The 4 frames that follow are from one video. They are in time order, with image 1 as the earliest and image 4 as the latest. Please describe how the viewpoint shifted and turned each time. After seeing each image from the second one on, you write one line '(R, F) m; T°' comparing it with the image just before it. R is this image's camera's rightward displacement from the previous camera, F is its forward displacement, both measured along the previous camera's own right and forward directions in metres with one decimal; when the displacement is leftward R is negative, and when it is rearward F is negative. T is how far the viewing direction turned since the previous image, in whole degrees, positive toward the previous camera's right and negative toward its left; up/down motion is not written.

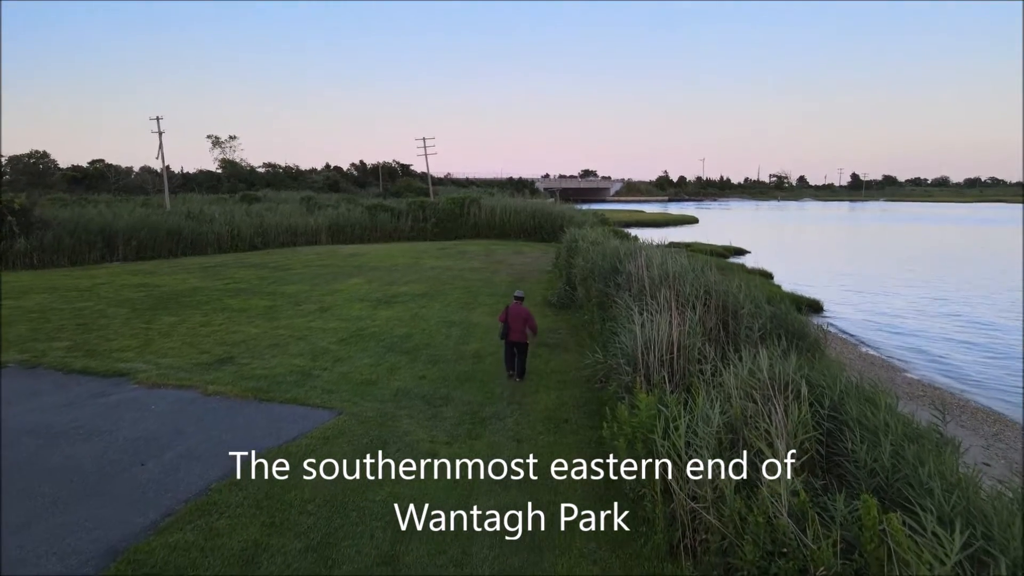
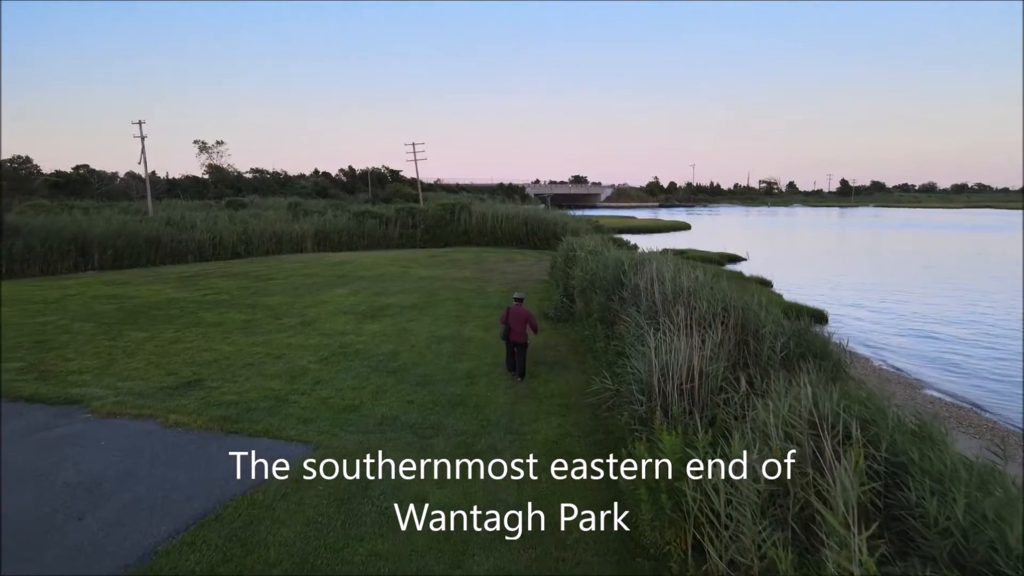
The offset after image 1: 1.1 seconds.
(-0.1, +0.8) m; +1°
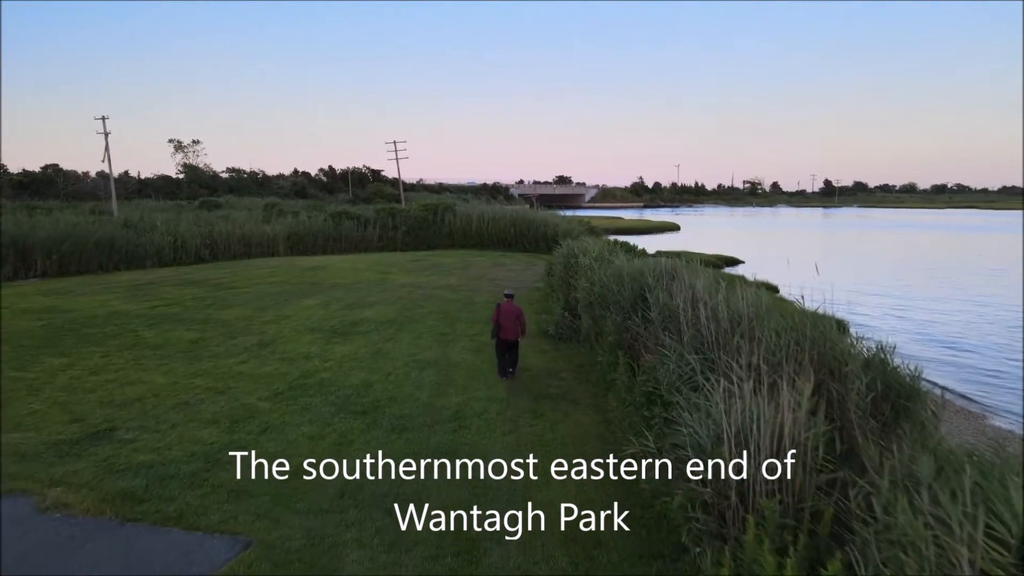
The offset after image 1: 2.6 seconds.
(-0.1, +1.7) m; +1°
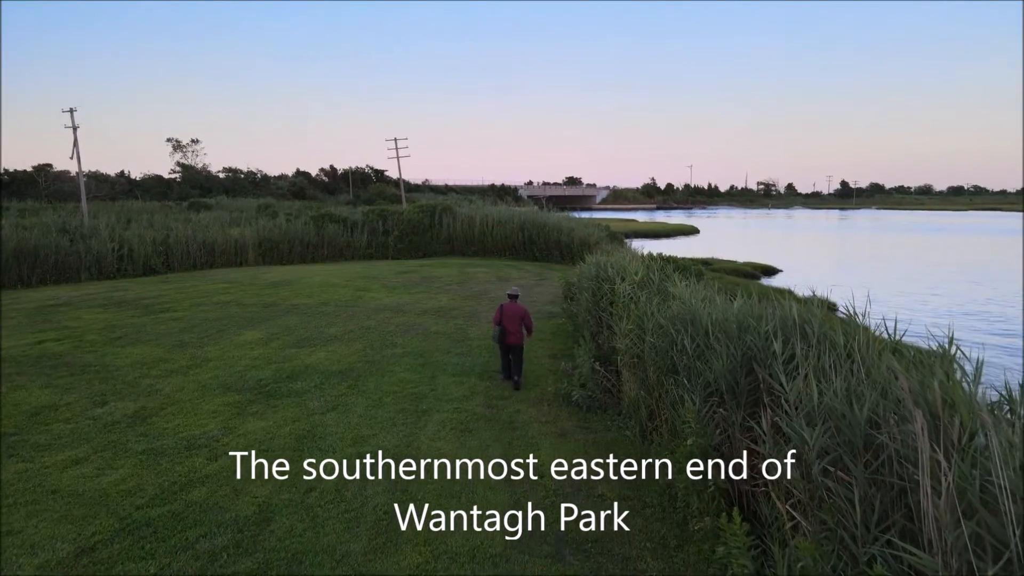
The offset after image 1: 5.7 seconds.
(0.0, +3.5) m; -1°
